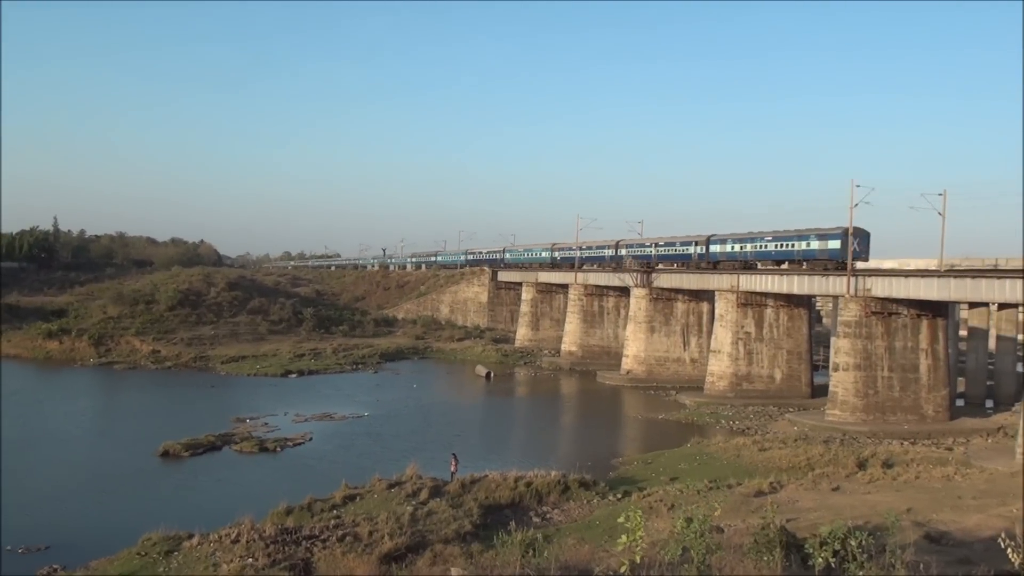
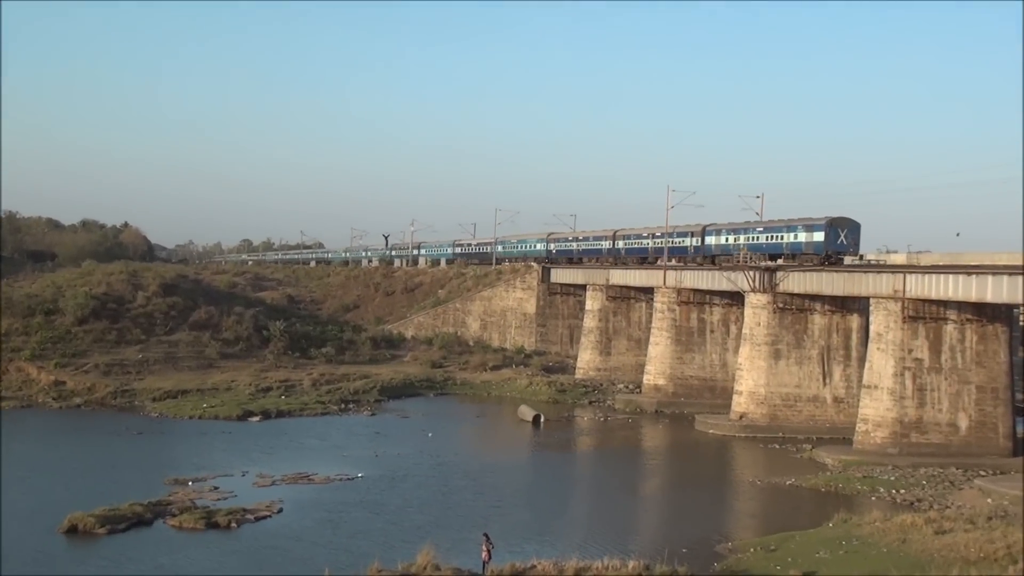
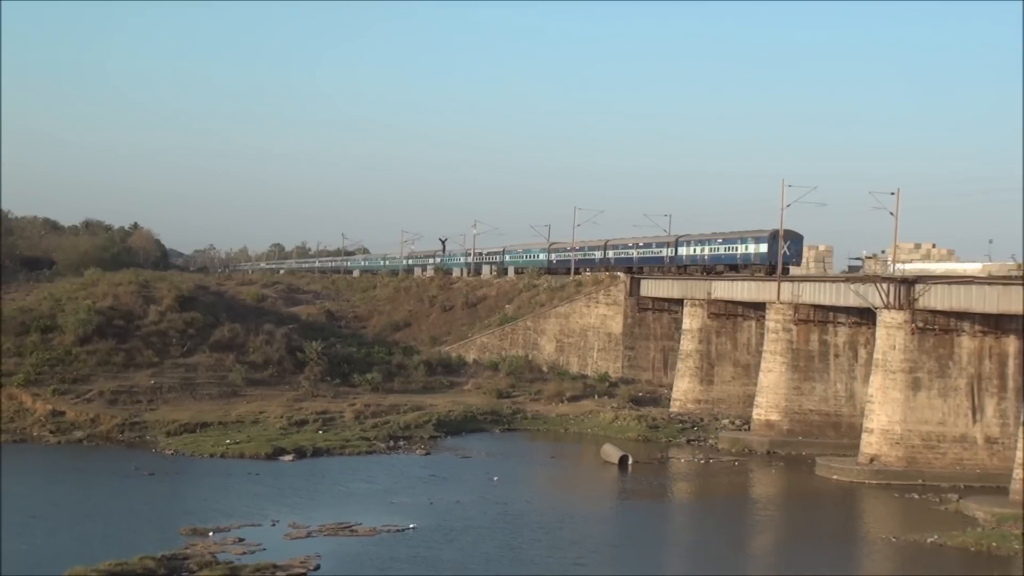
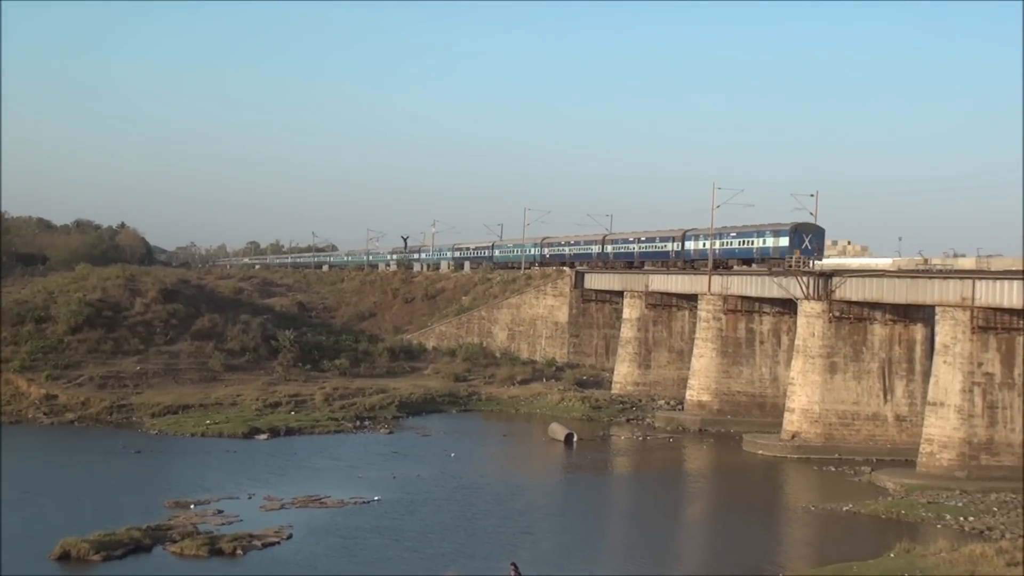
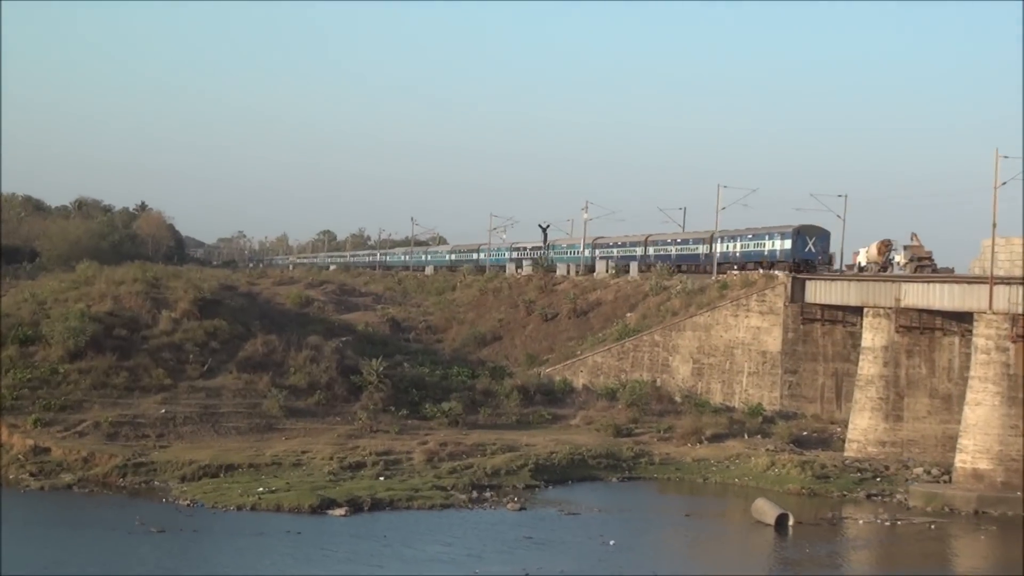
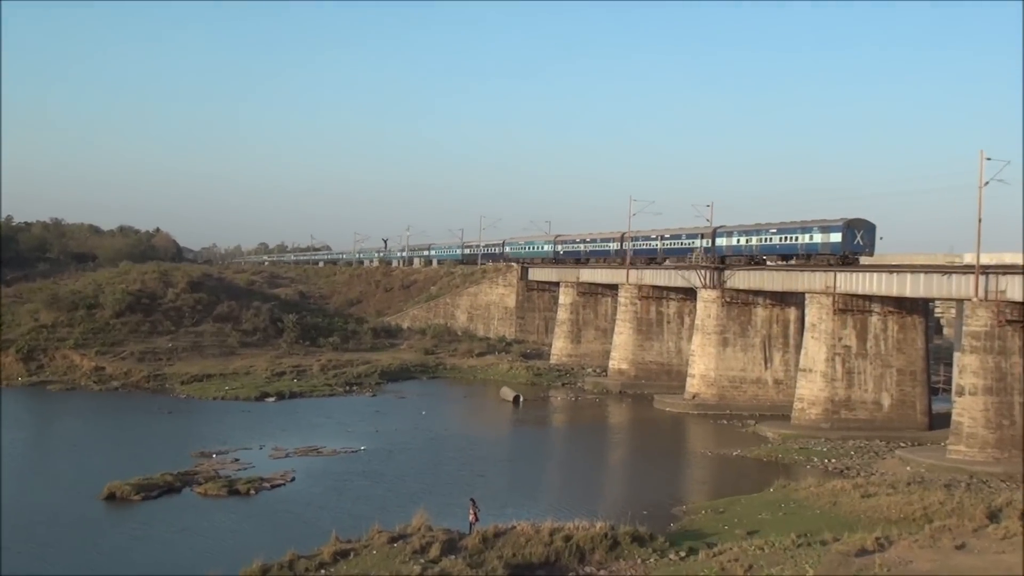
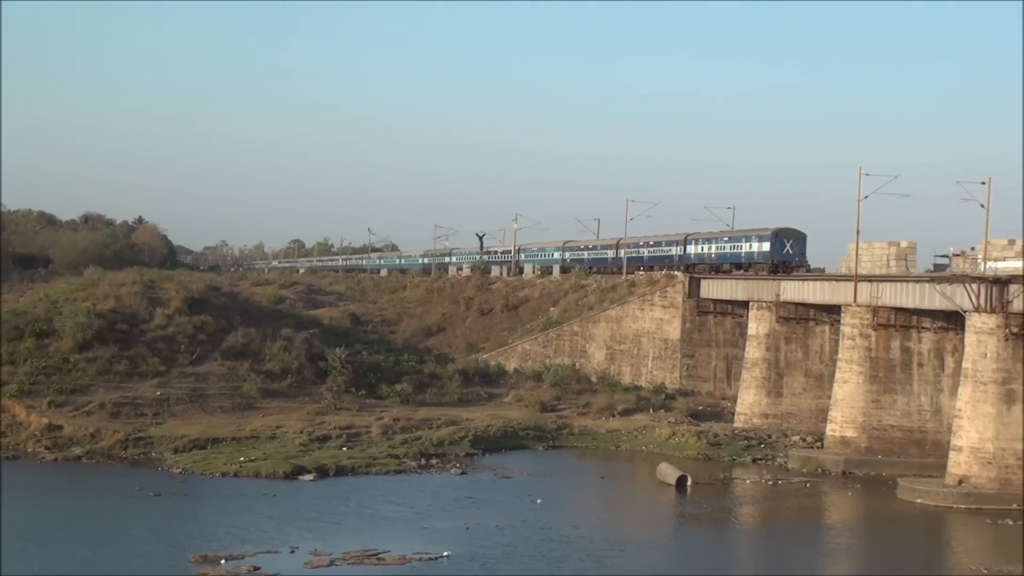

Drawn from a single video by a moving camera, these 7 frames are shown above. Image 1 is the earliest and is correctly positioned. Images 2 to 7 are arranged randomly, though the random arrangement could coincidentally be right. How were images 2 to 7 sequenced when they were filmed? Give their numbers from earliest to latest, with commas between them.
6, 2, 4, 3, 7, 5
